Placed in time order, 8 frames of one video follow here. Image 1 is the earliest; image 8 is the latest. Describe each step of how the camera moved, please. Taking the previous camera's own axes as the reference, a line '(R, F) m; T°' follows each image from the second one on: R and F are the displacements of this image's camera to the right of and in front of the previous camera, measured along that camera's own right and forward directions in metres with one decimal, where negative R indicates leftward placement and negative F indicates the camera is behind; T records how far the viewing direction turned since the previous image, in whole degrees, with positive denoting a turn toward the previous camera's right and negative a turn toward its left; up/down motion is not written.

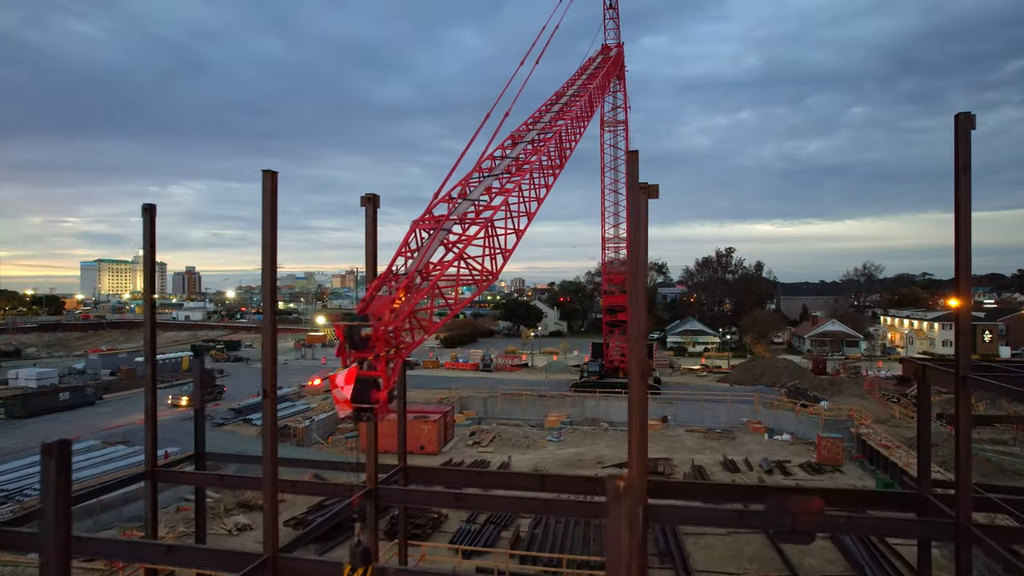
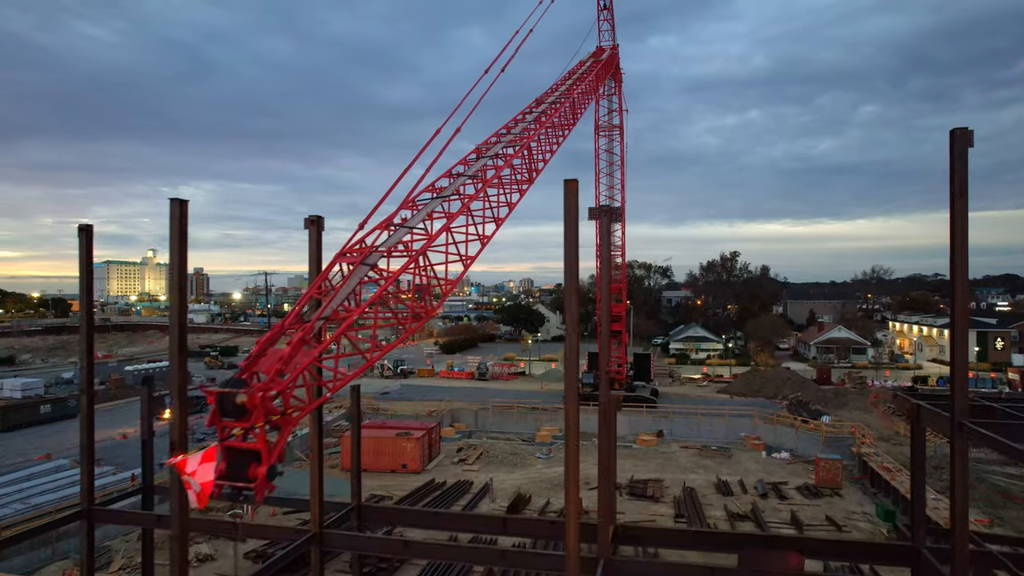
(+0.5, +0.6) m; -1°
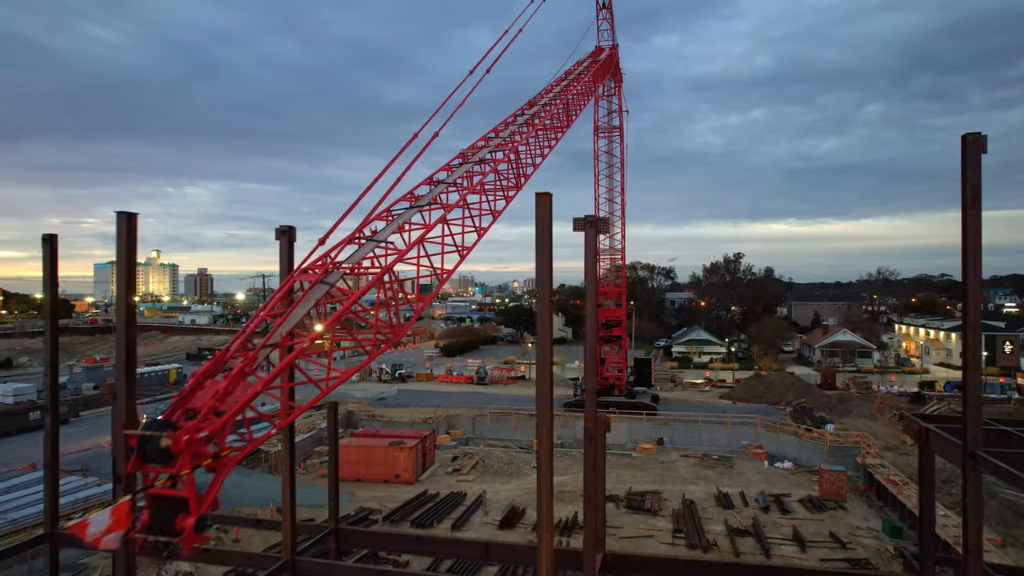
(+0.2, +0.4) m; 0°
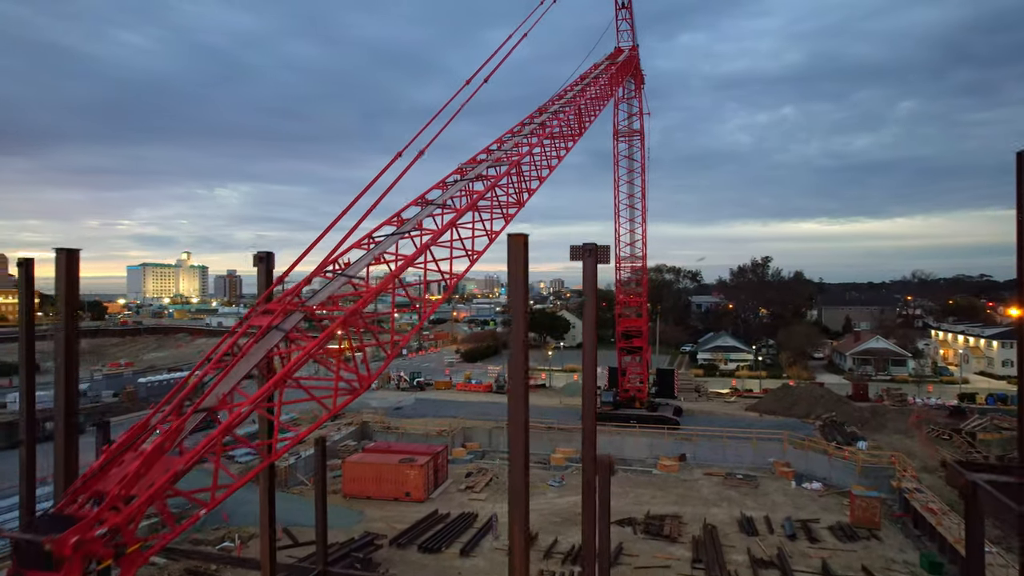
(+0.3, +0.5) m; -2°
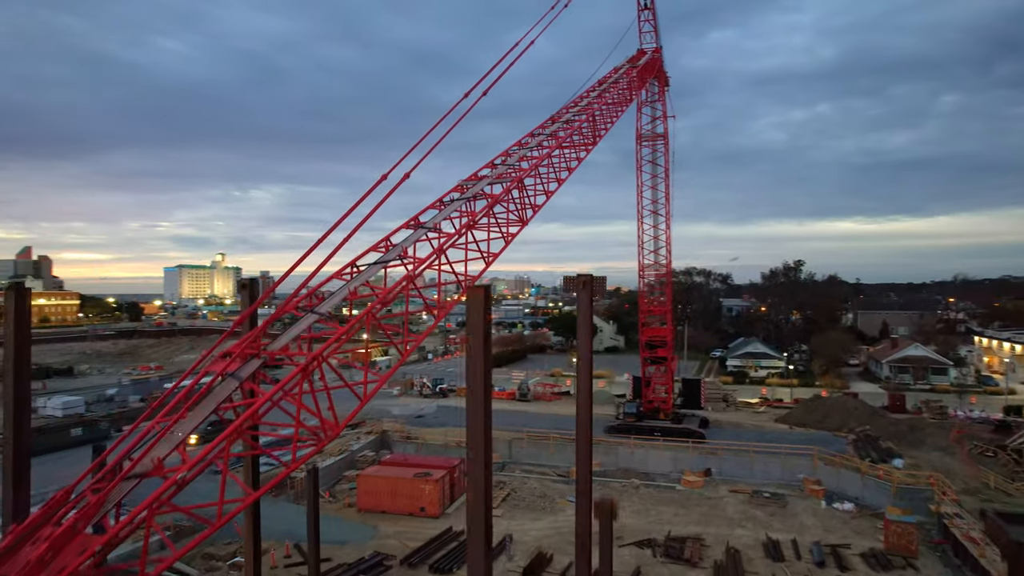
(+0.3, +0.4) m; -3°
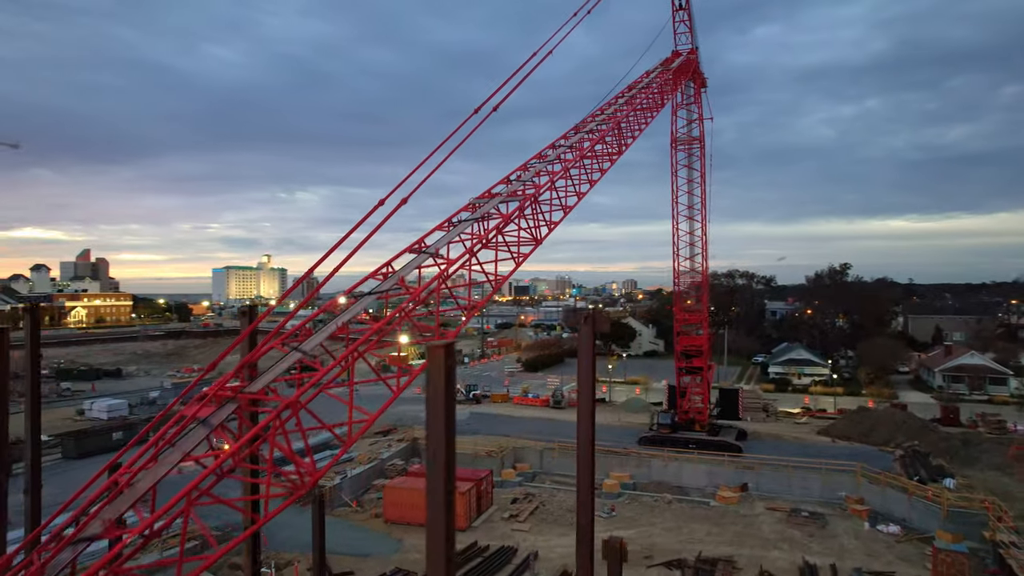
(+0.3, +0.3) m; -3°
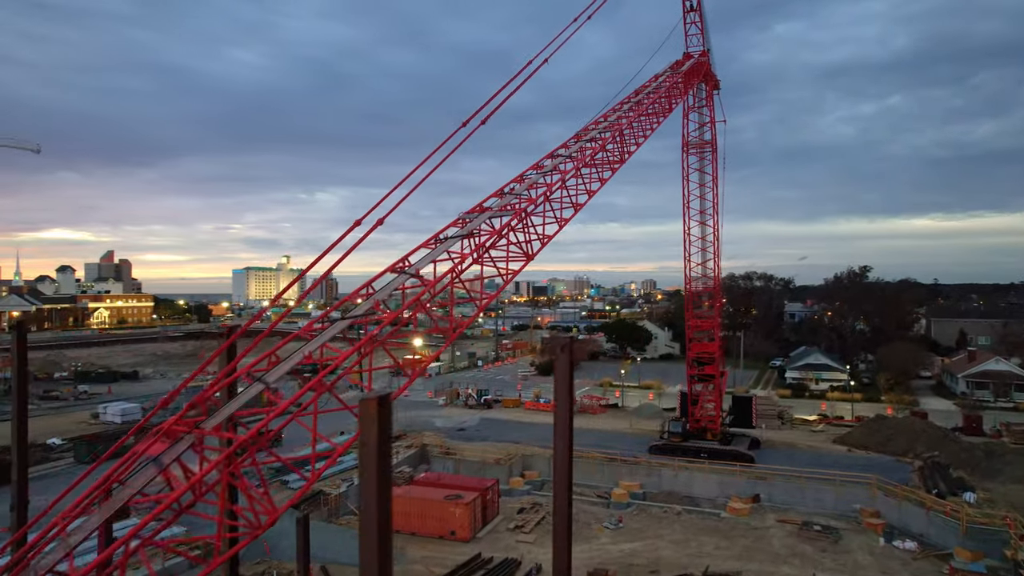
(+0.3, +0.2) m; -2°
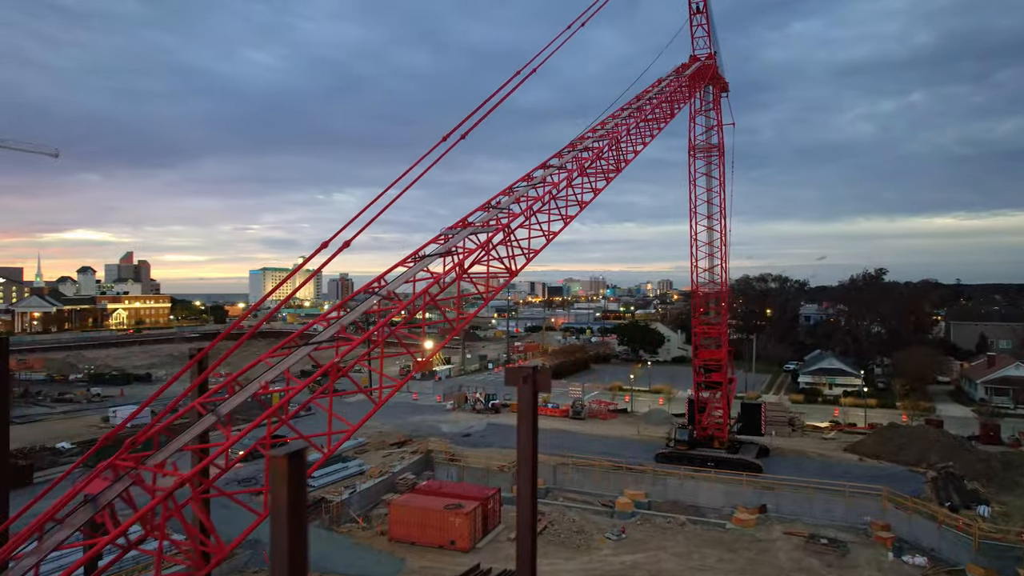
(+0.3, +0.2) m; -1°
